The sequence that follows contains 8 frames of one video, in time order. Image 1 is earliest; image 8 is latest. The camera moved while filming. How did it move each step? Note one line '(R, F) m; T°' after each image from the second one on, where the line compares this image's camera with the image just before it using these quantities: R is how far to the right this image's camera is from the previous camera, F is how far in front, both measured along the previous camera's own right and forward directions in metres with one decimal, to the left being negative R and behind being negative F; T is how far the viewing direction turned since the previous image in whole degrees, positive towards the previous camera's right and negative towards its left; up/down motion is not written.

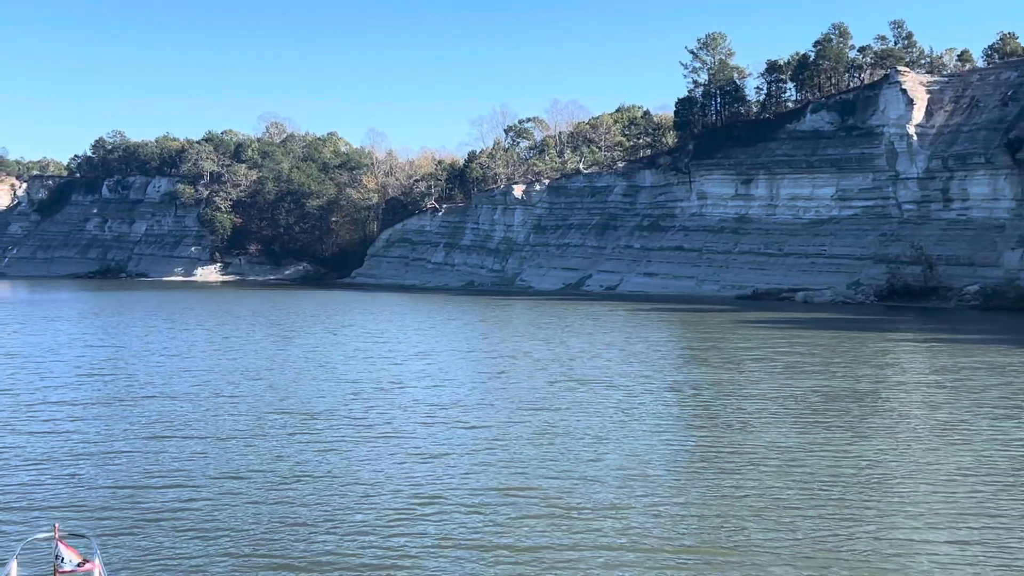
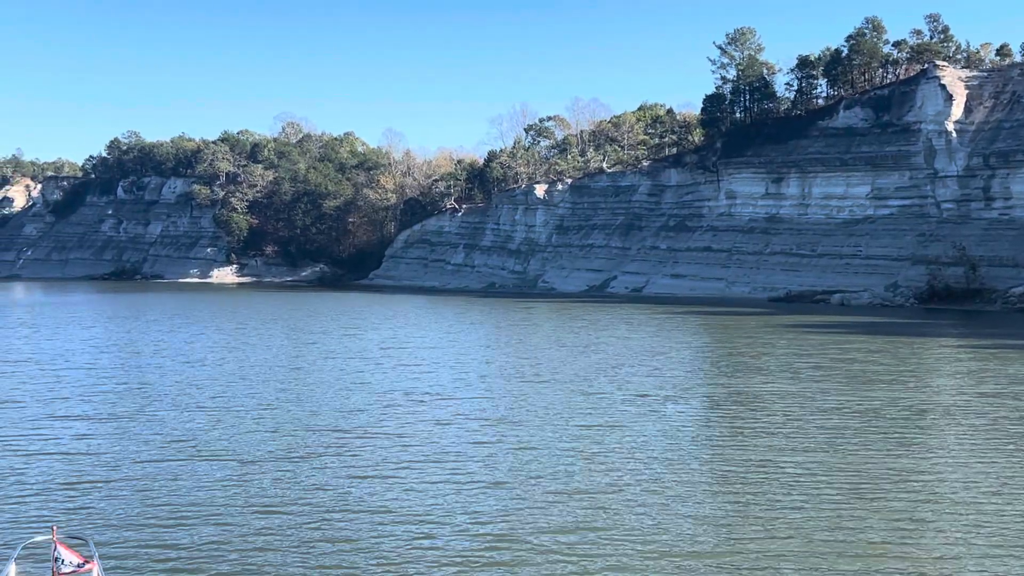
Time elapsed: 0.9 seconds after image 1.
(-0.6, +1.7) m; -1°
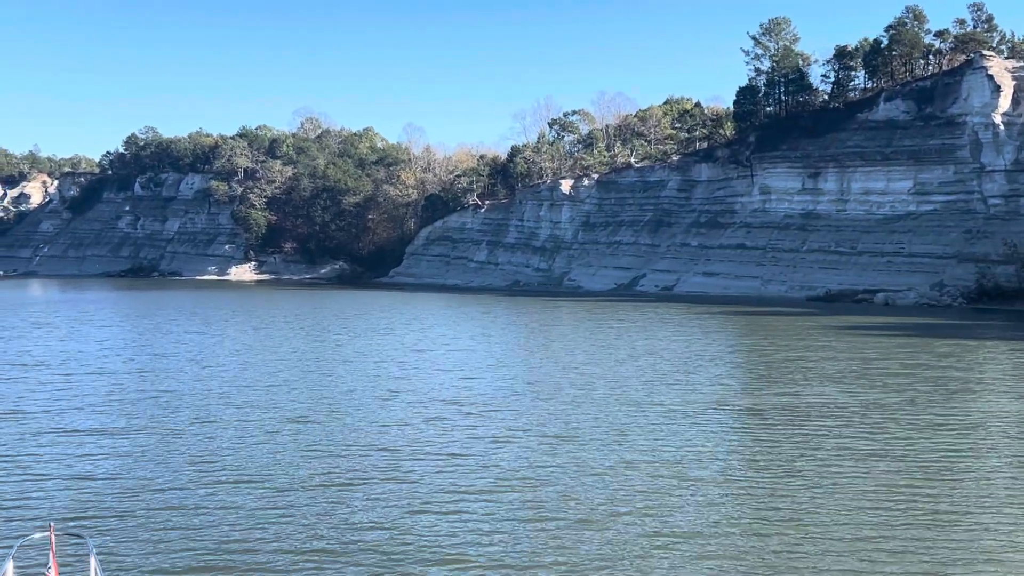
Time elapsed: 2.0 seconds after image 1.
(-0.7, +1.9) m; -1°
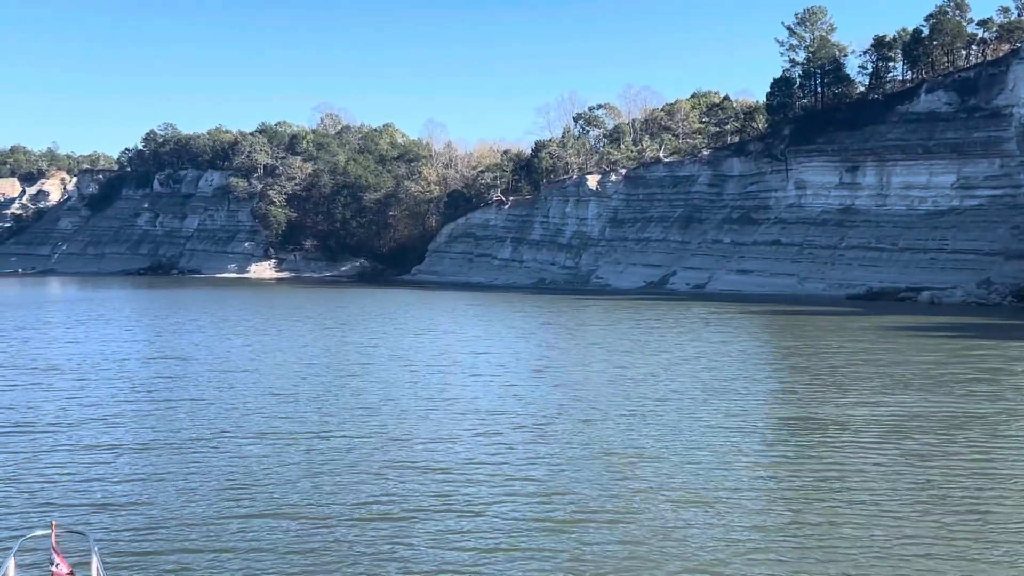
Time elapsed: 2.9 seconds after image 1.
(-0.6, +1.7) m; -1°
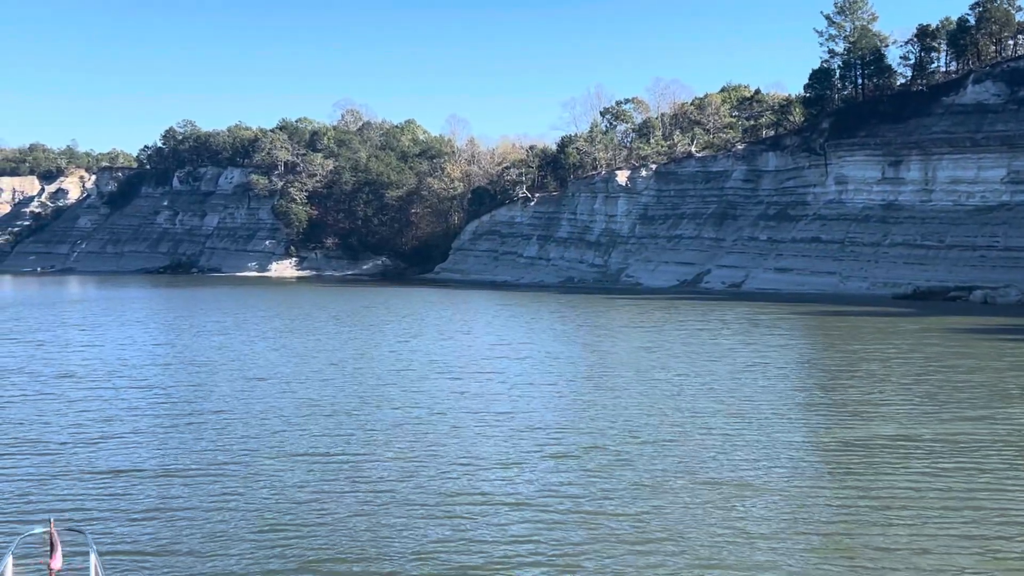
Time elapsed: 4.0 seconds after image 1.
(-0.7, +1.9) m; -1°
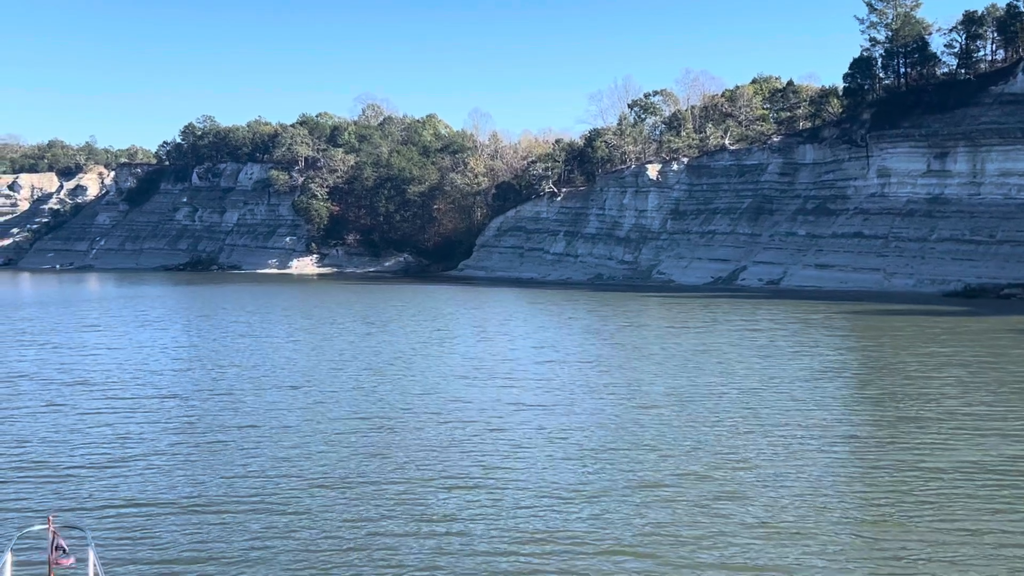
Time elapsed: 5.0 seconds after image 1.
(-0.7, +1.9) m; -1°
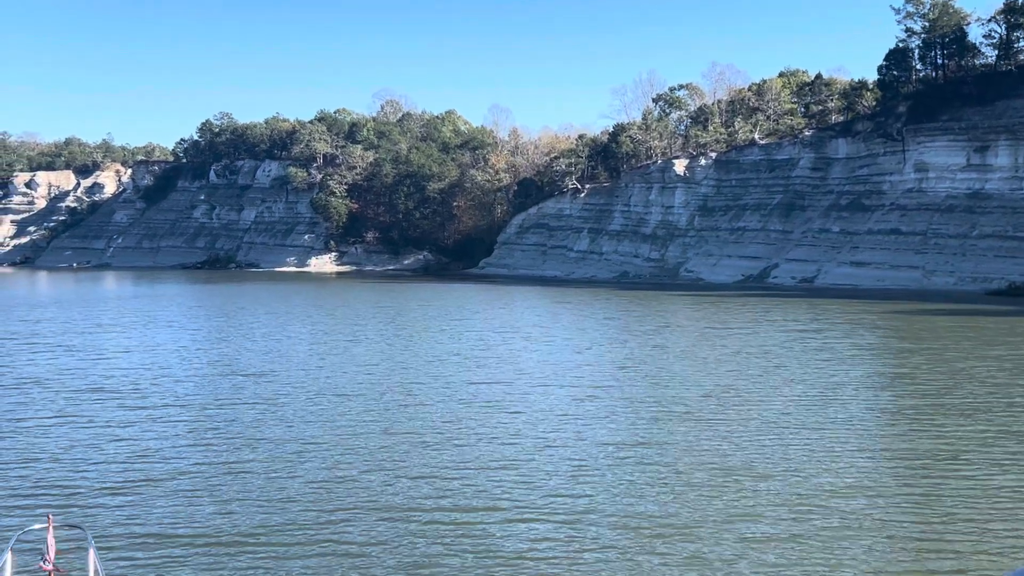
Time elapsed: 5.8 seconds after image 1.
(-0.6, +1.4) m; -1°
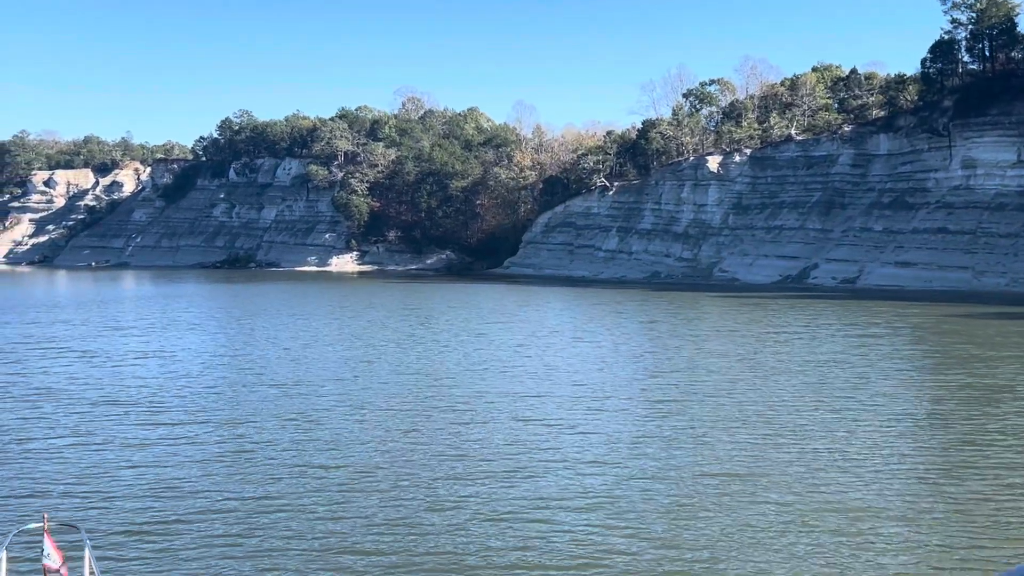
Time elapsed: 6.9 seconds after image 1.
(-0.7, +1.8) m; -1°
